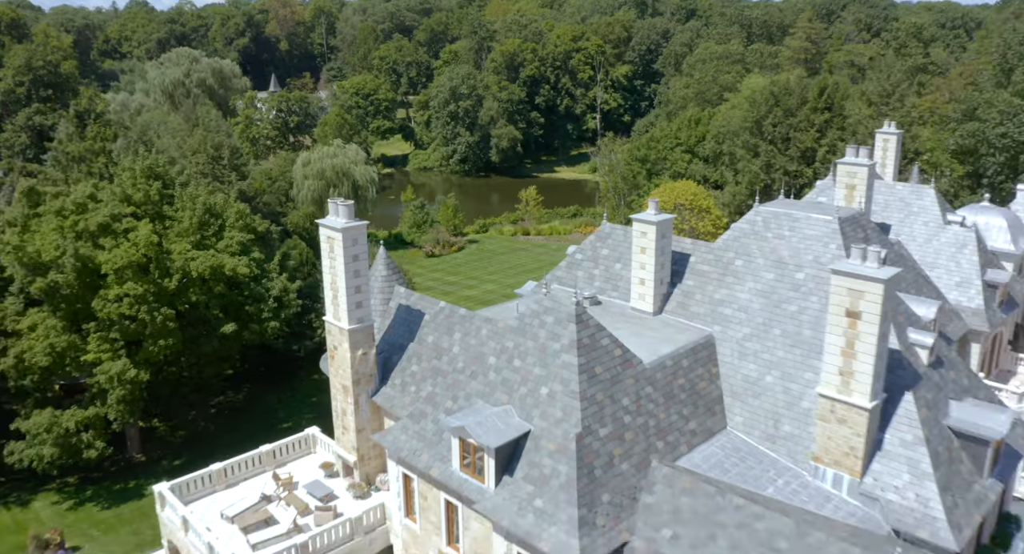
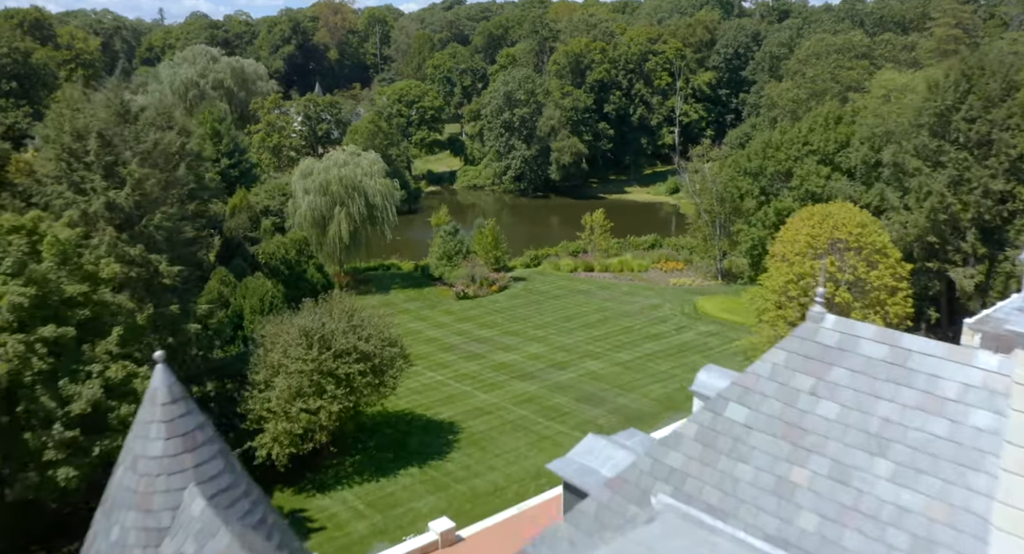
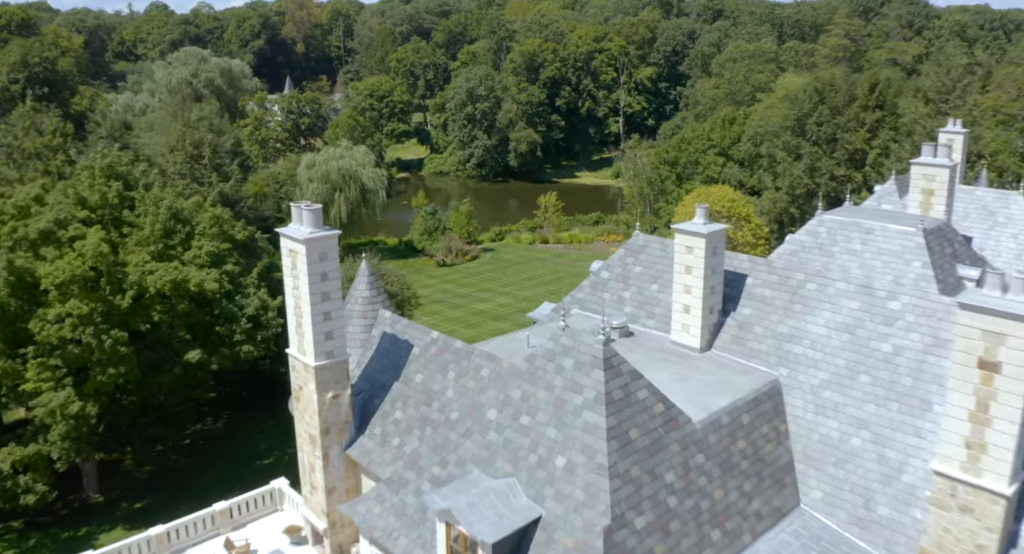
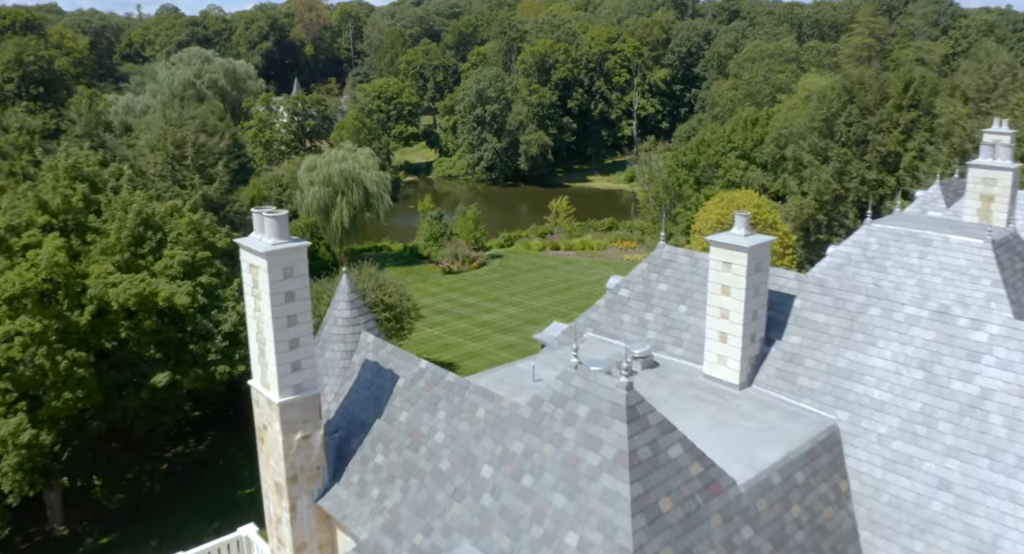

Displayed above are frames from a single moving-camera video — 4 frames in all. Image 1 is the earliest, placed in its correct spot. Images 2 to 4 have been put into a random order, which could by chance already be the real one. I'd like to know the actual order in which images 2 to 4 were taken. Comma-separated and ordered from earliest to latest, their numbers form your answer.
3, 4, 2
